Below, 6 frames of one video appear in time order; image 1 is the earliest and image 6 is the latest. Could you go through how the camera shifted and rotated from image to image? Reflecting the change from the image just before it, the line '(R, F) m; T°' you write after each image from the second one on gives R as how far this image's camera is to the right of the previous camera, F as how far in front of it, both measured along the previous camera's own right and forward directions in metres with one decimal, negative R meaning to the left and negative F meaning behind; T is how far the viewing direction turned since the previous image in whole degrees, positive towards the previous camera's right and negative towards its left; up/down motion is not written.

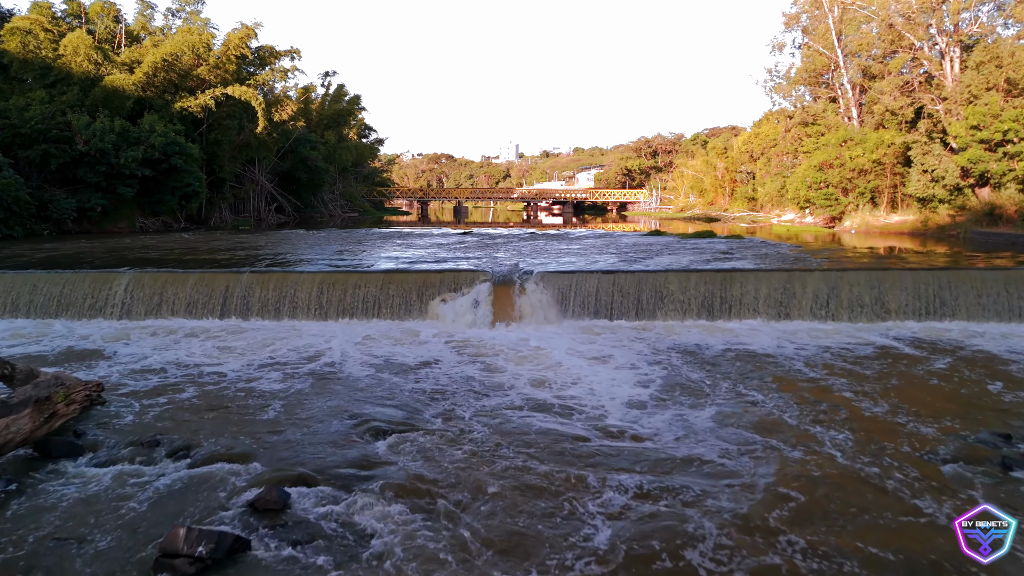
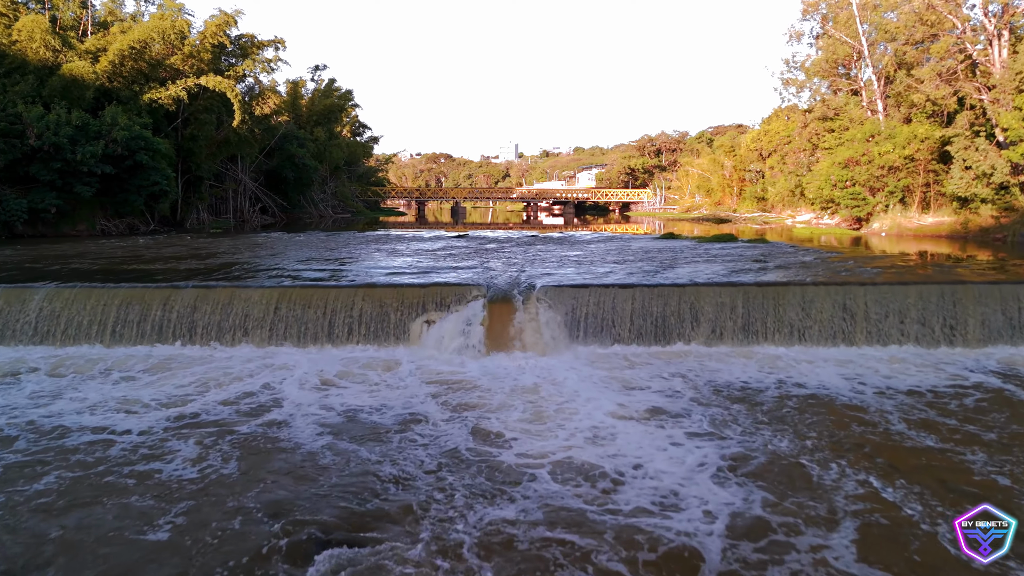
(0.0, +2.3) m; 0°
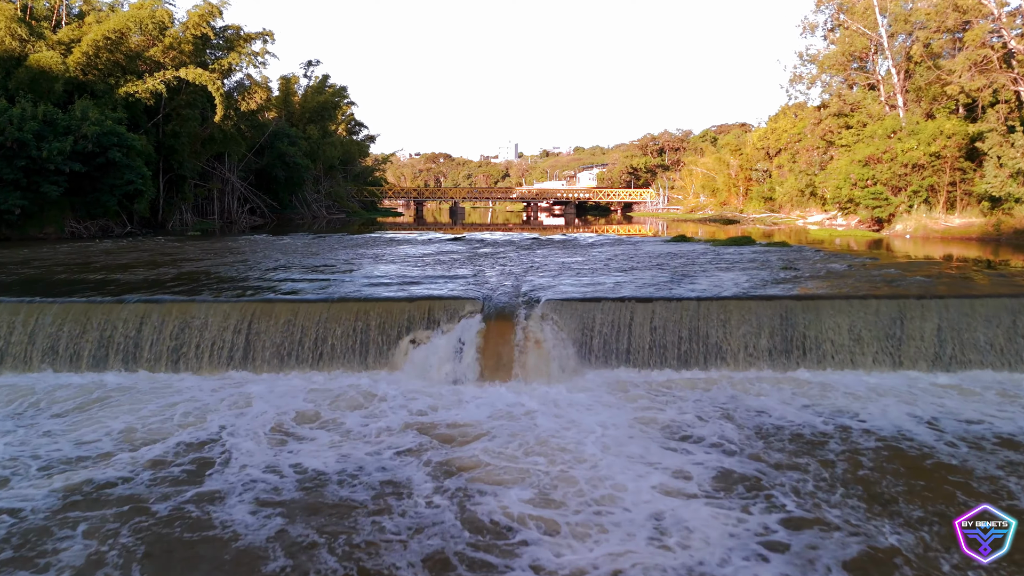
(0.0, +1.5) m; 0°
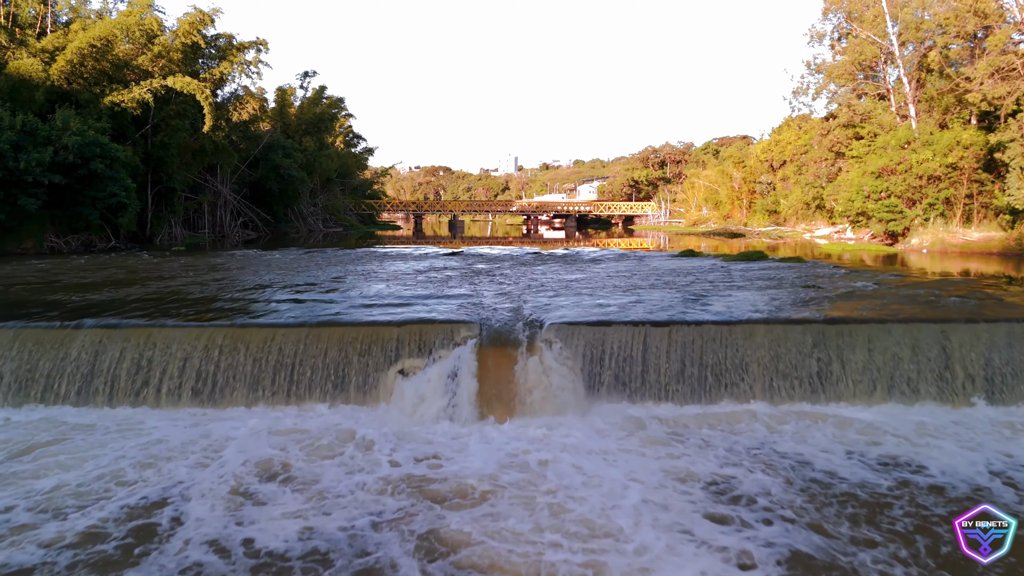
(0.0, +1.0) m; 0°
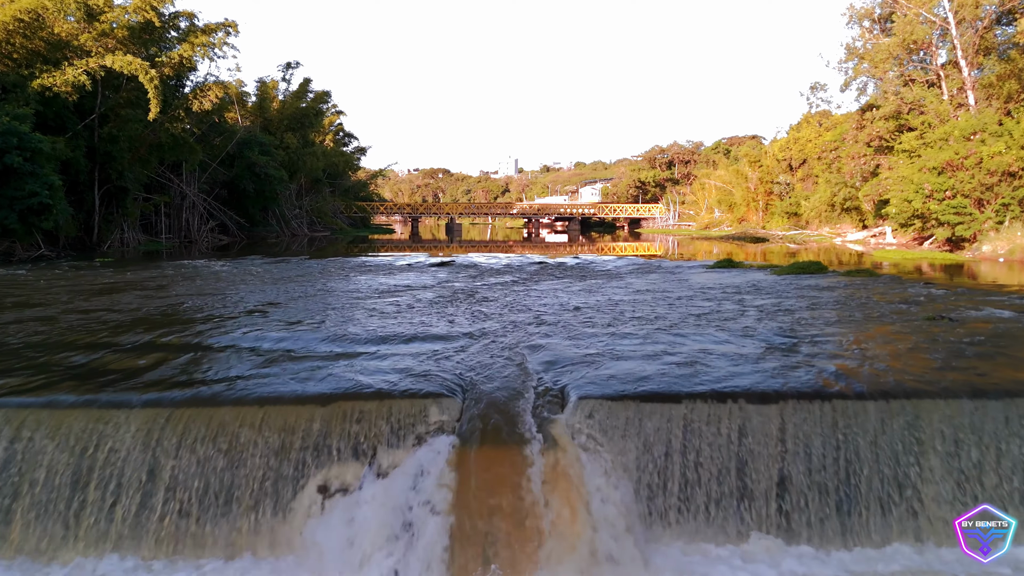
(0.0, +3.5) m; 0°
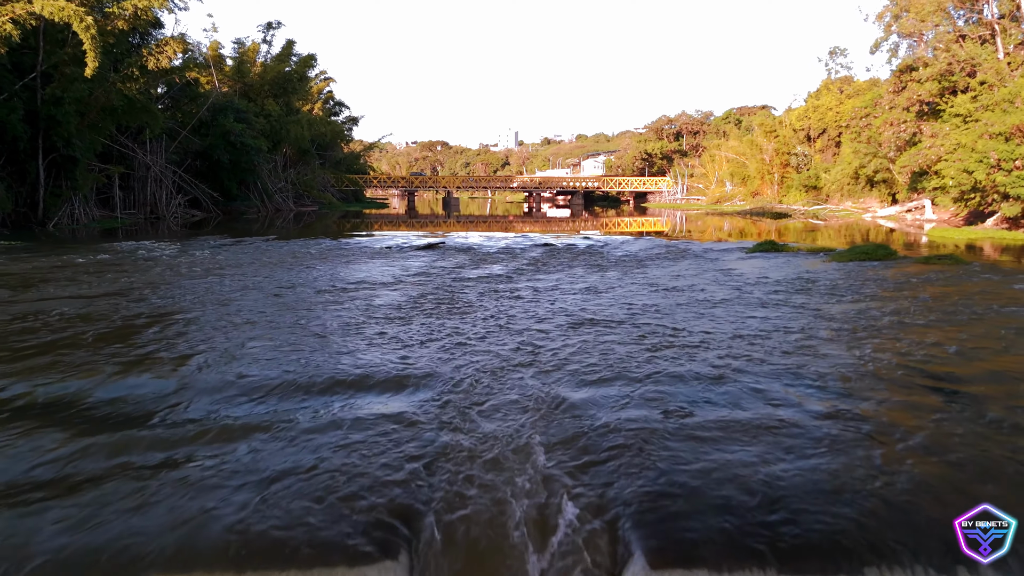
(0.0, +2.7) m; 0°
